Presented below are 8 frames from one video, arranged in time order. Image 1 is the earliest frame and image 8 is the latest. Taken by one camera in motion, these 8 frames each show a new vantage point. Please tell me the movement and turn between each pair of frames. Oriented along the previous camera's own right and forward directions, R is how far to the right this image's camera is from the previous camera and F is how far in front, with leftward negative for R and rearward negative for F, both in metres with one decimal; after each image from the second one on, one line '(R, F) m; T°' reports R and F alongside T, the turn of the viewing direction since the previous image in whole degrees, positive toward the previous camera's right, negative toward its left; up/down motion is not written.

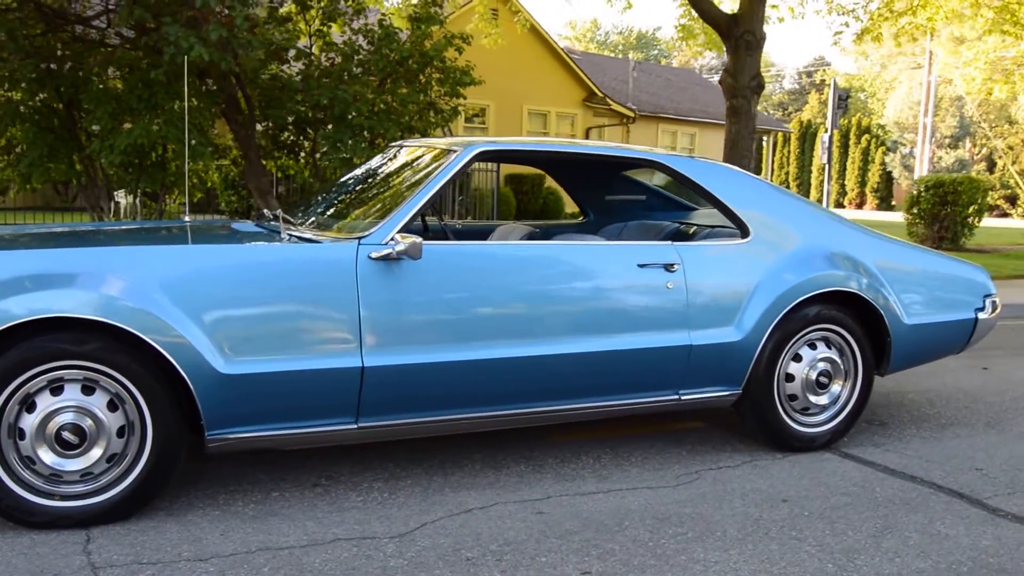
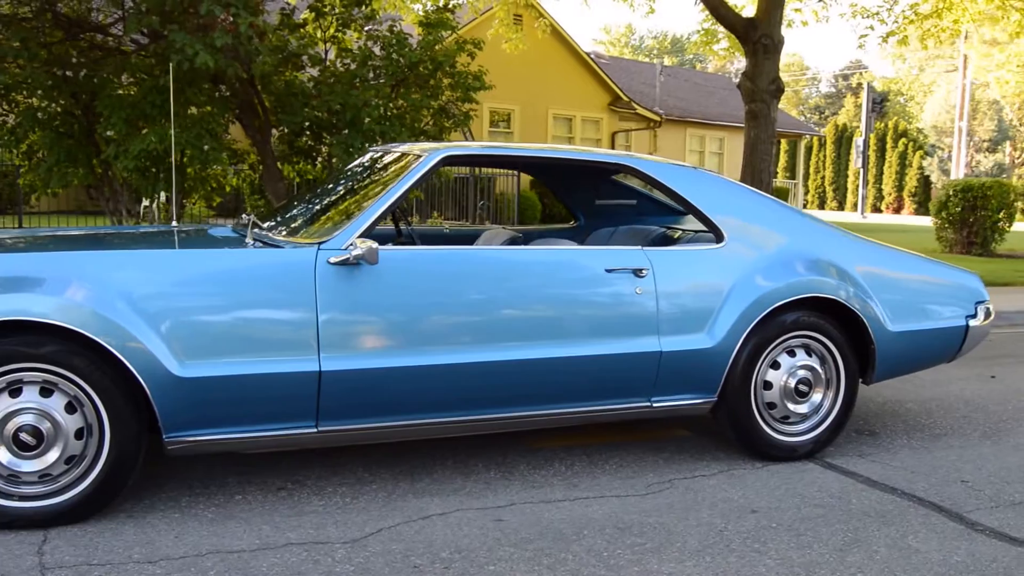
(+0.3, 0.0) m; -2°
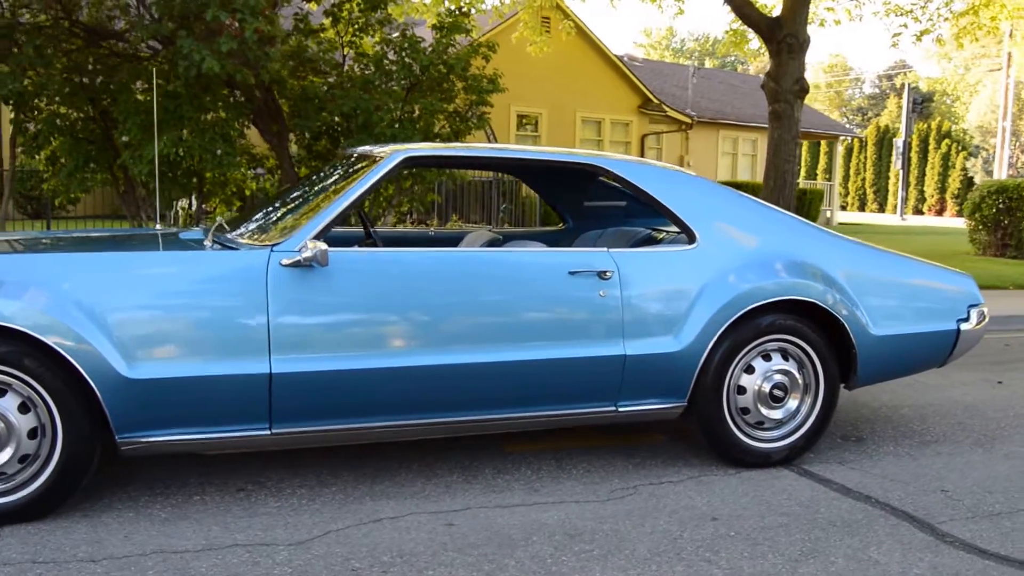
(+0.4, +0.1) m; -3°
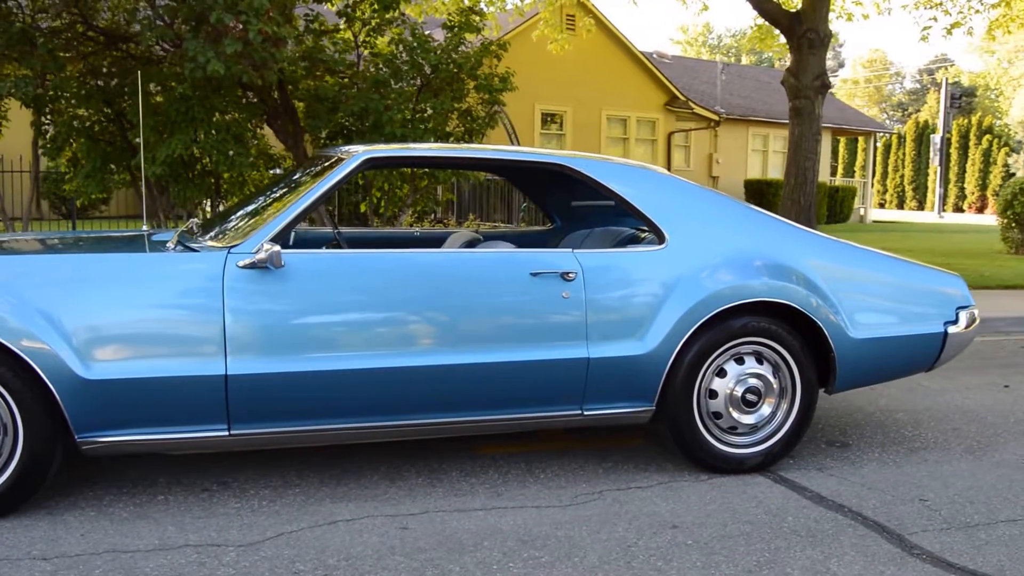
(+0.4, +0.1) m; -3°
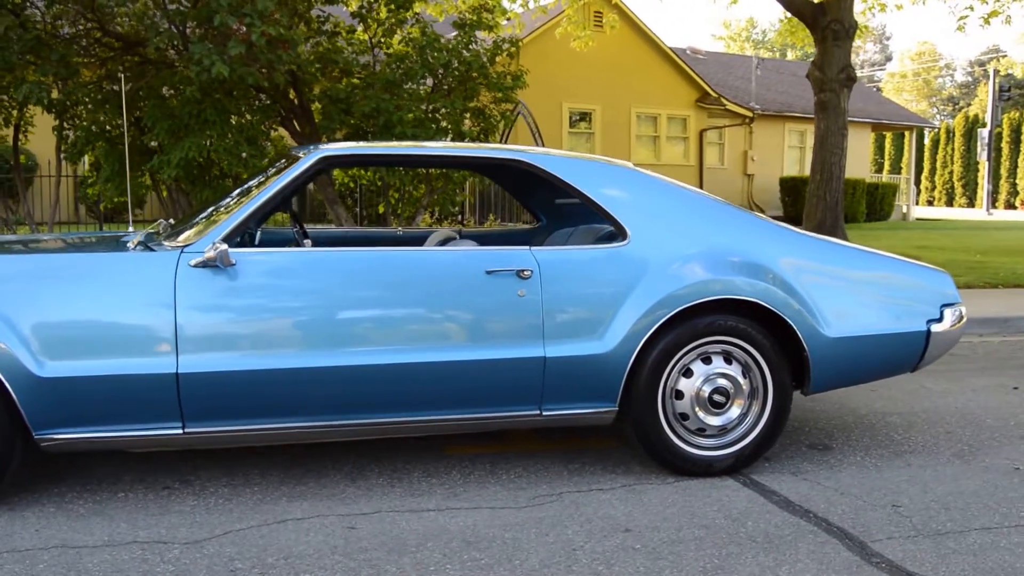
(+0.4, +0.1) m; -3°
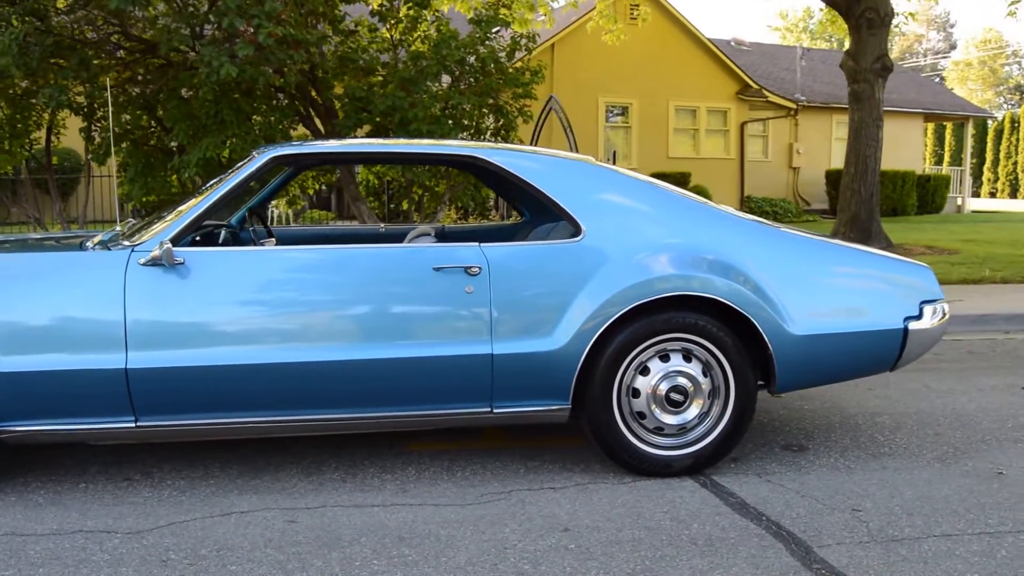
(+0.5, +0.1) m; -4°
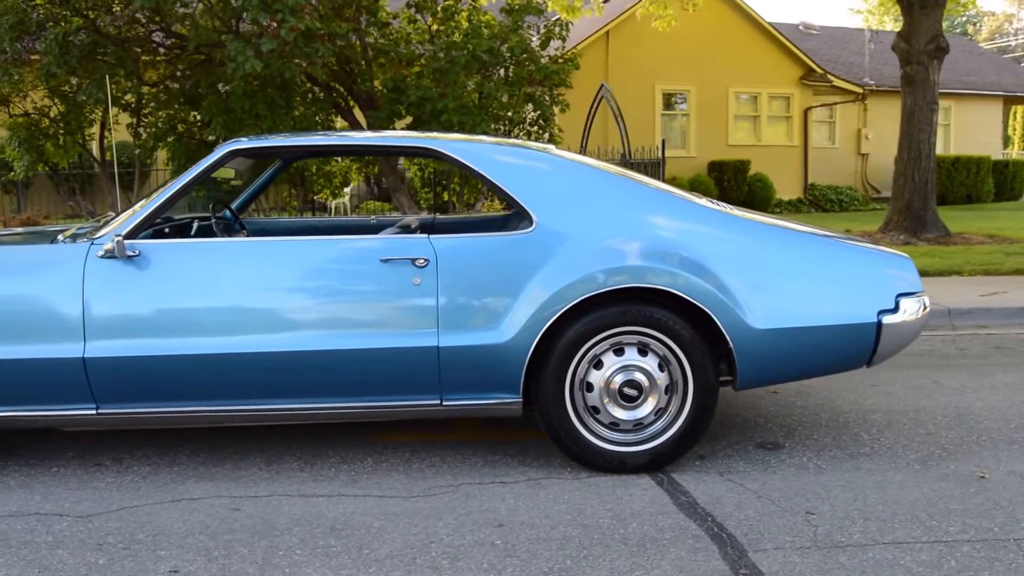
(+0.6, +0.1) m; -5°
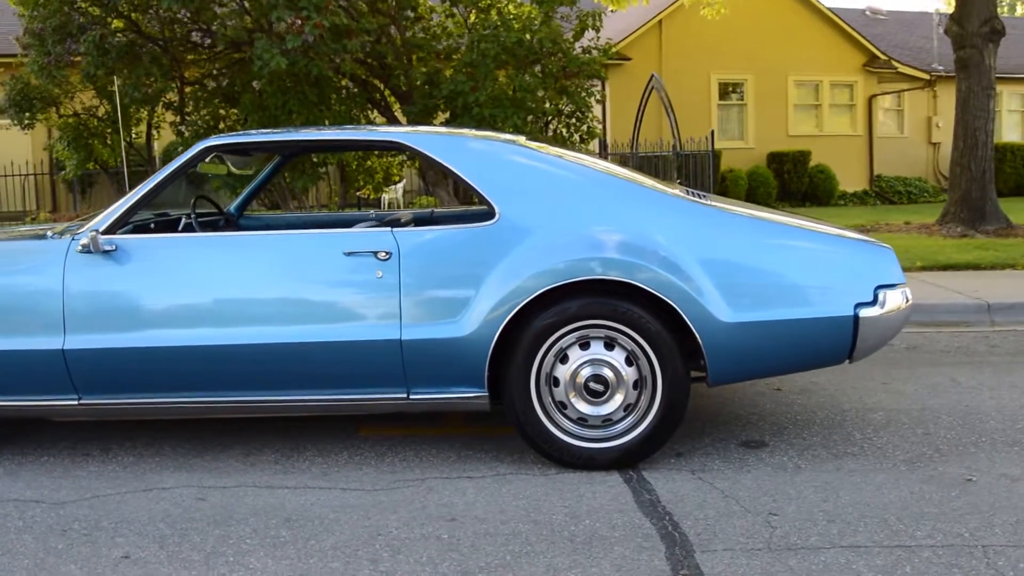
(+0.5, +0.1) m; -5°
